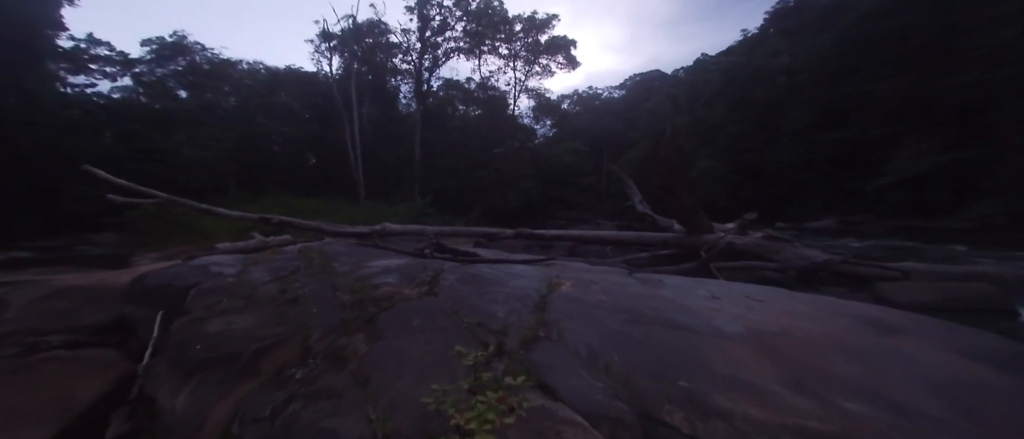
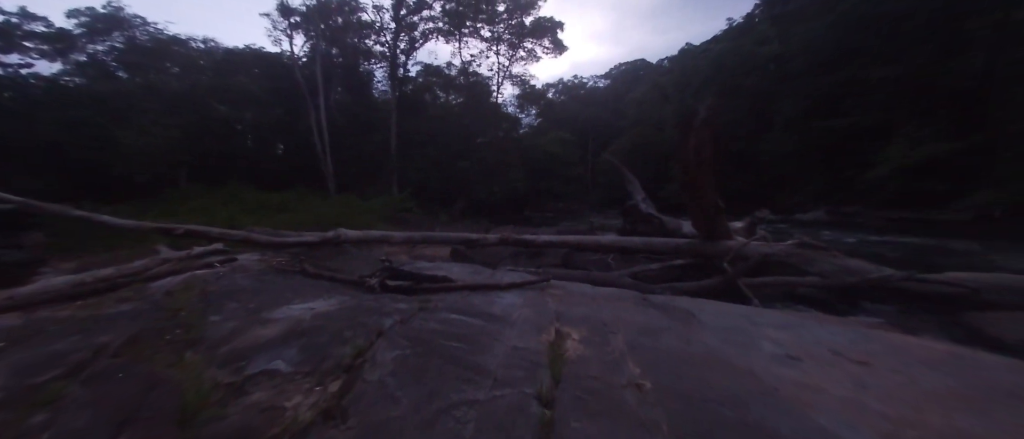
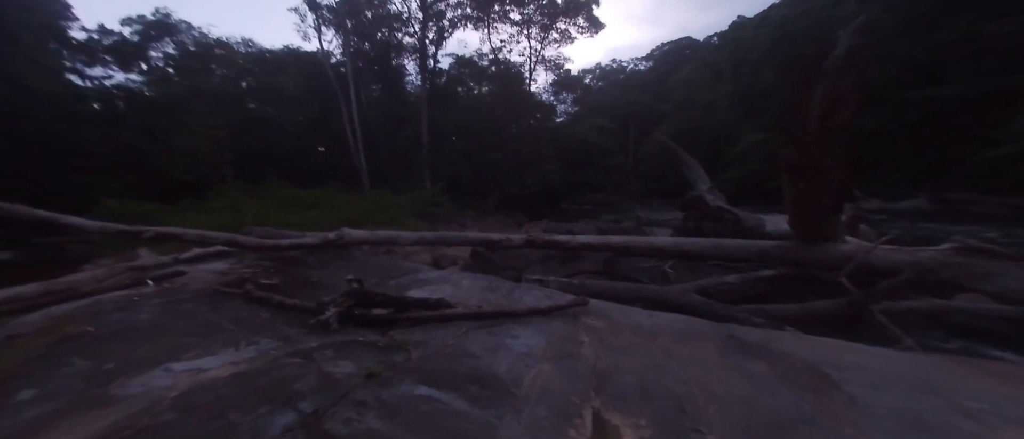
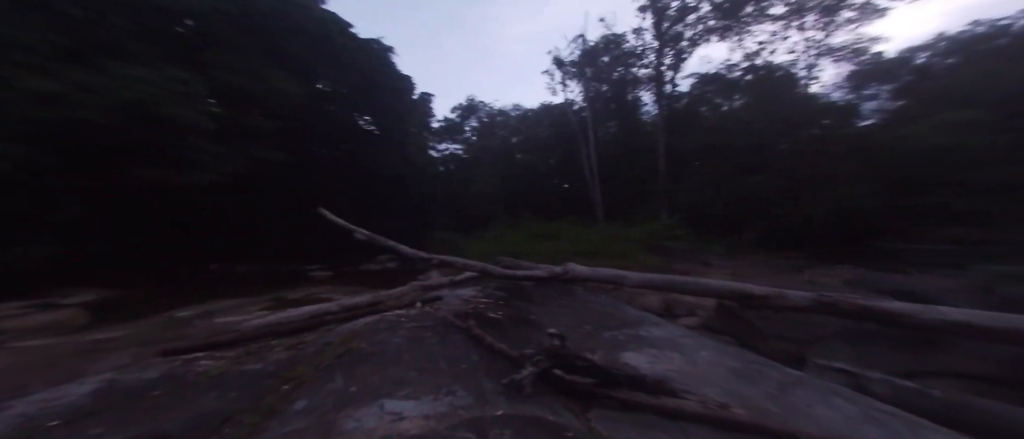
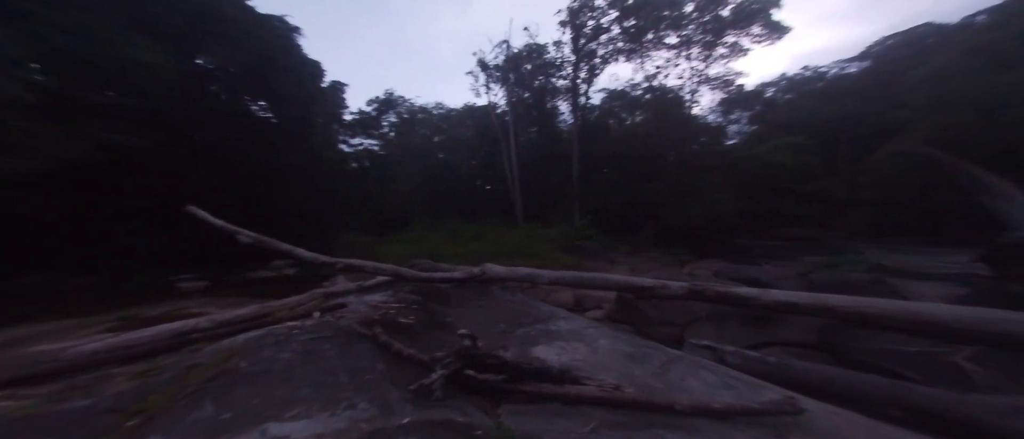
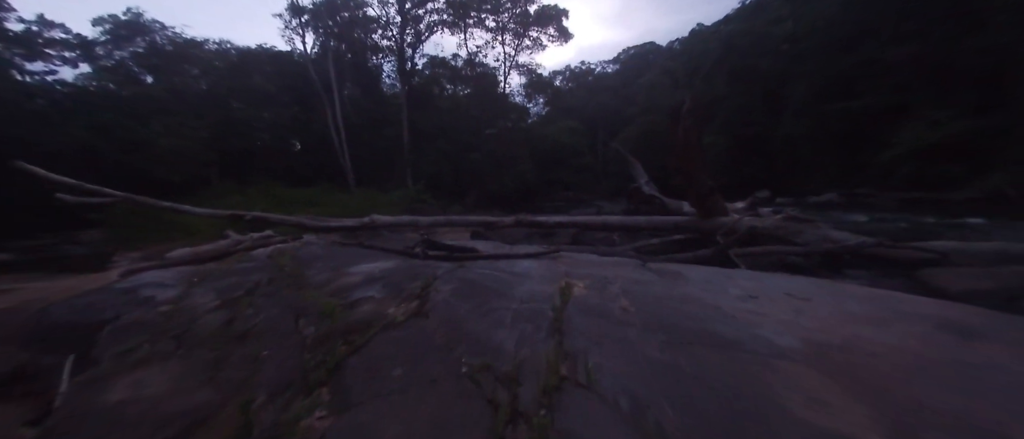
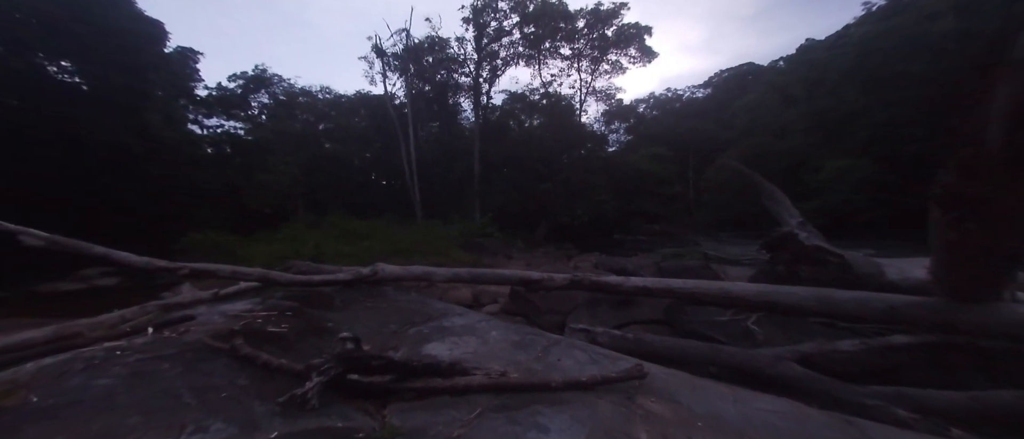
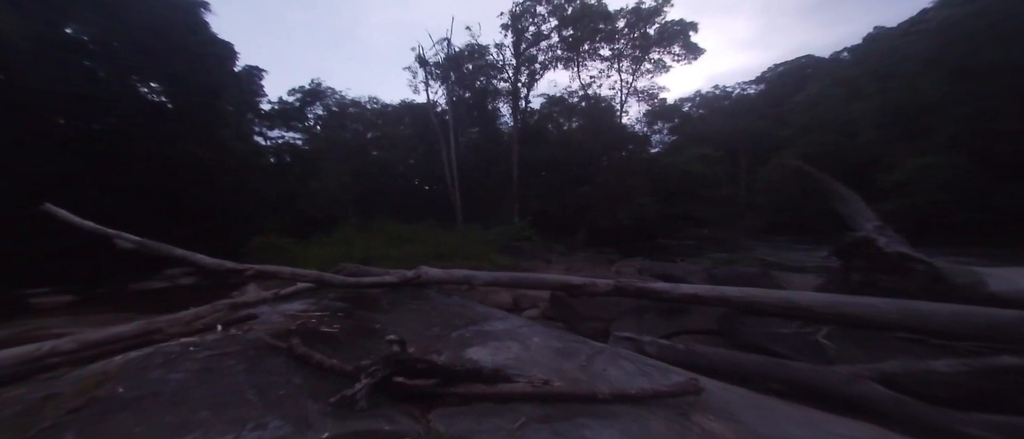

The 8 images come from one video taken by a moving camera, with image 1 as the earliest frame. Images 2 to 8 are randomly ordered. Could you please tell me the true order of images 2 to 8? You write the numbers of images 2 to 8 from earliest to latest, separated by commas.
6, 2, 3, 7, 8, 5, 4
